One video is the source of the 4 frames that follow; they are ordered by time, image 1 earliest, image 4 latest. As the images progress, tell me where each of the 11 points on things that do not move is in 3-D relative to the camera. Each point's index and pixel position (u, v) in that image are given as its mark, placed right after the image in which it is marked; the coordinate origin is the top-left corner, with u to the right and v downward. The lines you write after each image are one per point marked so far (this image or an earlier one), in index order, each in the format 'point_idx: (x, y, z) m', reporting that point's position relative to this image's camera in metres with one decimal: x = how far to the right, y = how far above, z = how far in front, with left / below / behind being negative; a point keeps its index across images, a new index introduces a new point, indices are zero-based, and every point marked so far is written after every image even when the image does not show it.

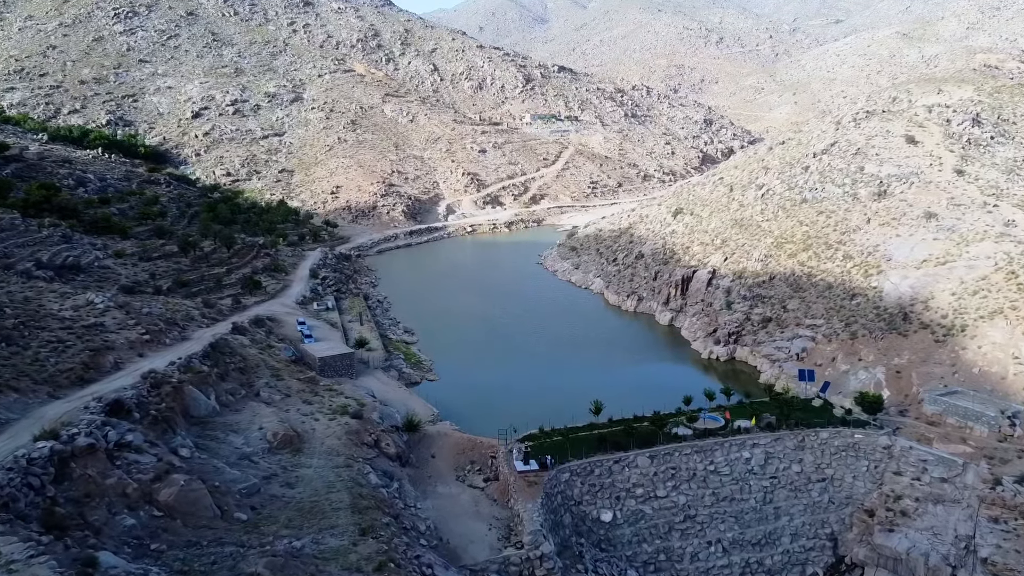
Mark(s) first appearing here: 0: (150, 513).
0: (-8.5, -5.3, +17.1) m
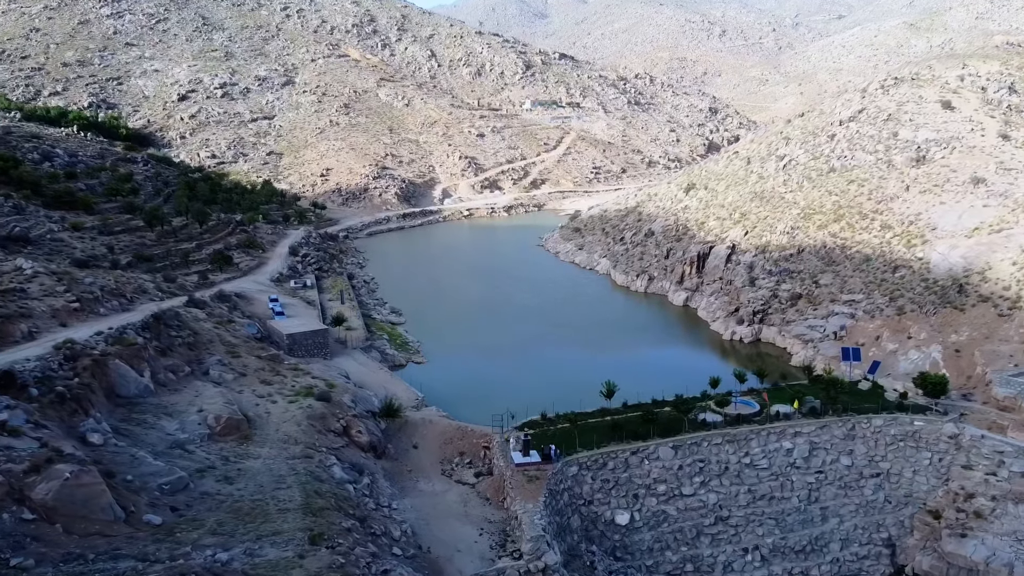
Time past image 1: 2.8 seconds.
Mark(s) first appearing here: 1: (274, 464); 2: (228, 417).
0: (-8.6, -4.0, +12.7) m
1: (-6.0, -4.4, +18.4) m
2: (-7.6, -3.5, +19.7) m
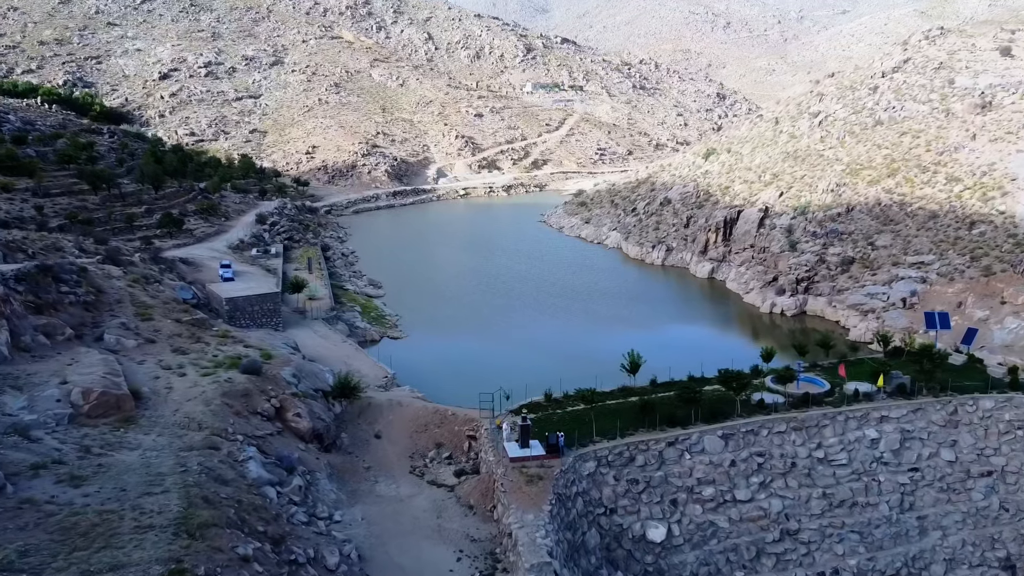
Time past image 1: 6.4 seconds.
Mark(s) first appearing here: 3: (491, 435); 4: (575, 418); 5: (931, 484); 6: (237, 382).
0: (-8.7, -2.5, +7.0) m
1: (-6.1, -2.9, +12.6) m
2: (-7.8, -2.0, +14.0) m
3: (-0.5, -3.4, +16.8) m
4: (+1.5, -3.1, +17.6) m
5: (+10.0, -4.7, +17.5) m
6: (-6.1, -2.1, +16.2) m
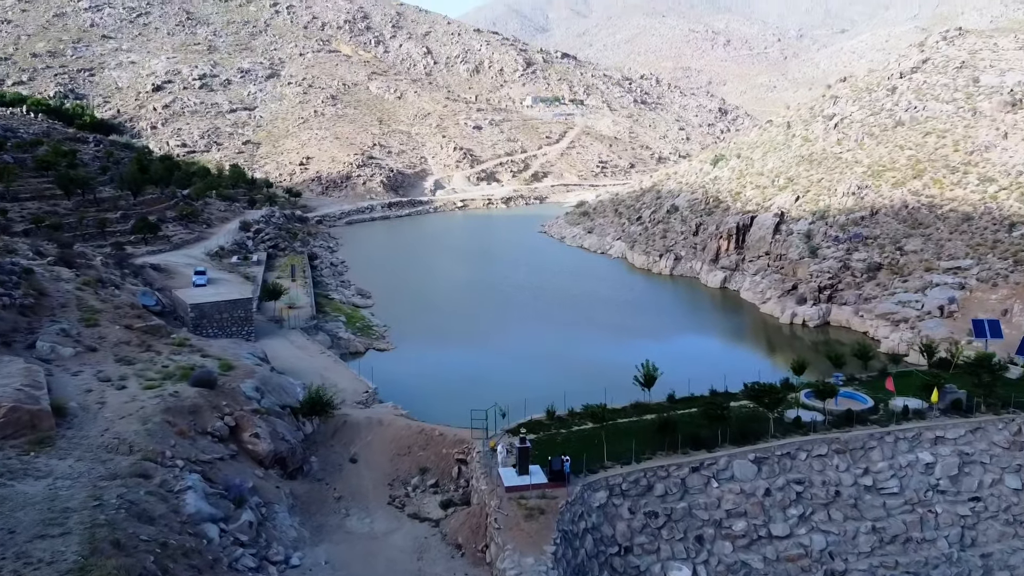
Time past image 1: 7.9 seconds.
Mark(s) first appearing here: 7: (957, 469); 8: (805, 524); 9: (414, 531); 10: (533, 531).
0: (-8.8, -2.2, +4.5) m
1: (-6.2, -2.8, +10.2) m
2: (-7.9, -1.9, +11.6) m
3: (-0.6, -3.4, +14.4) m
4: (+1.5, -3.1, +15.2) m
5: (+10.0, -4.7, +15.1) m
6: (-6.1, -2.0, +13.8) m
7: (+9.3, -3.8, +15.2) m
8: (+5.7, -4.5, +14.1) m
9: (-1.8, -4.4, +13.4) m
10: (+0.3, -4.0, +12.1) m
